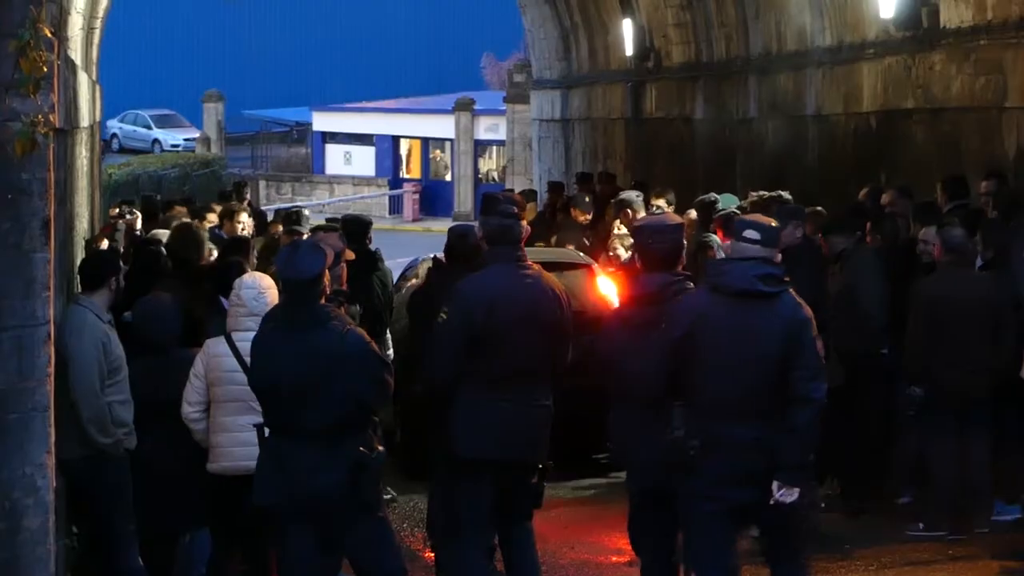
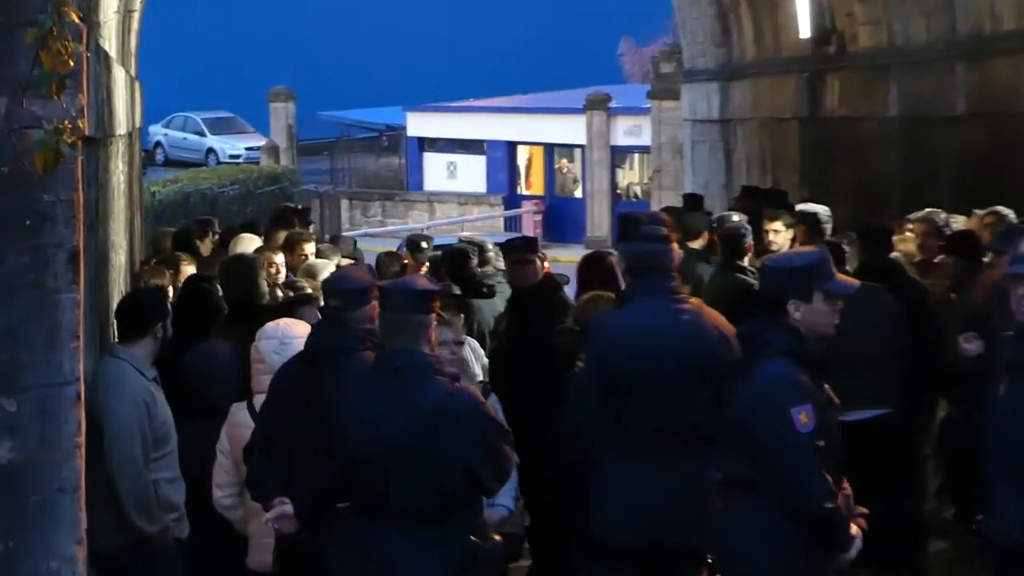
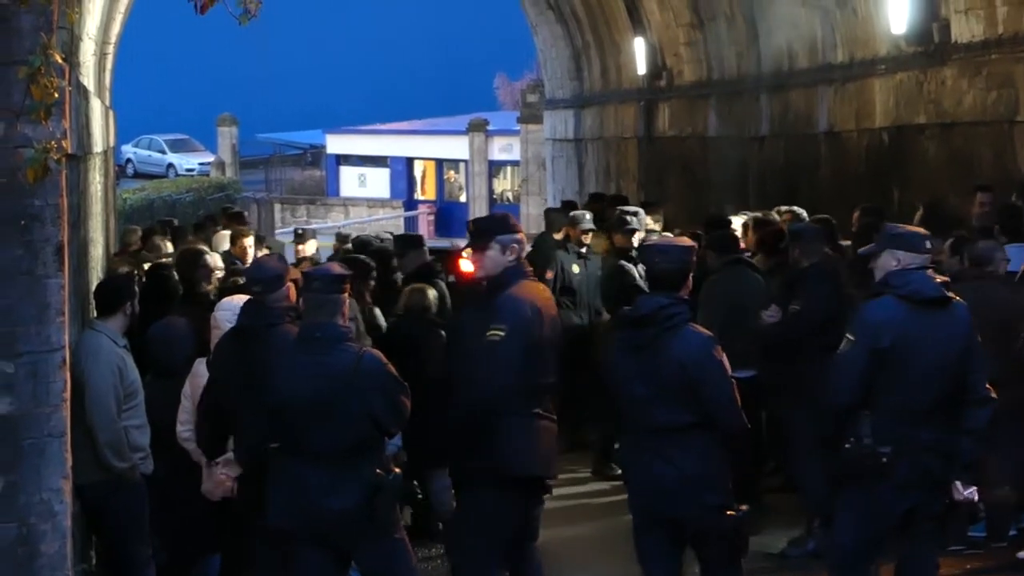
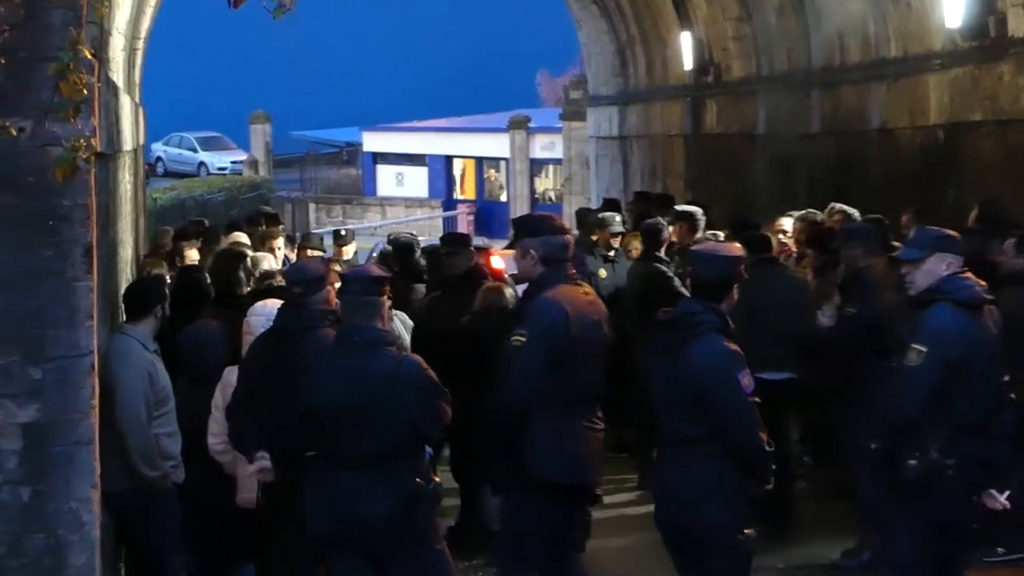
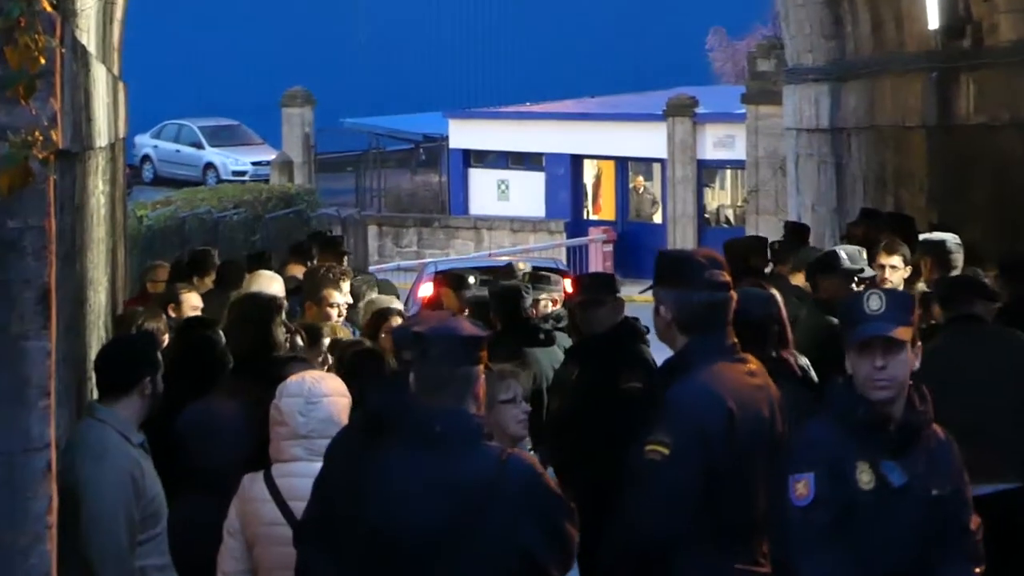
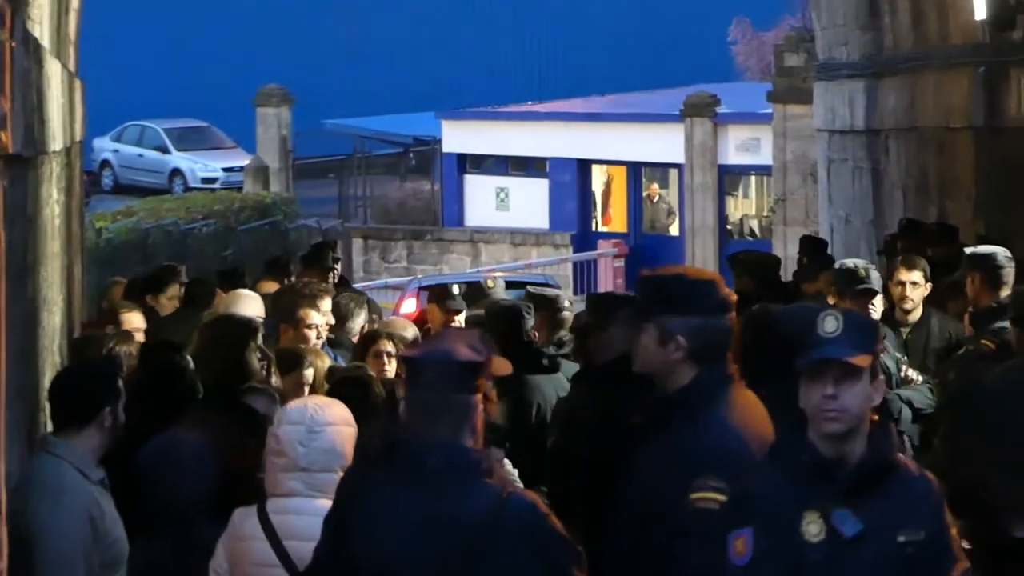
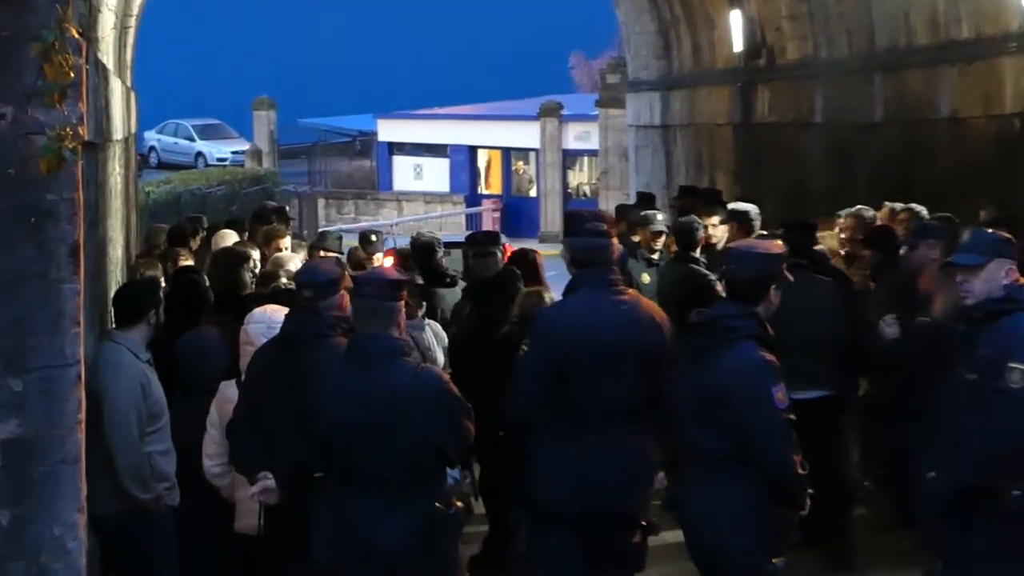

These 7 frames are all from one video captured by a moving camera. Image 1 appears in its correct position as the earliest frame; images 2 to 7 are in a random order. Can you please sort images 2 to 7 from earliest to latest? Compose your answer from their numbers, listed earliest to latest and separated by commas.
3, 4, 7, 2, 5, 6
